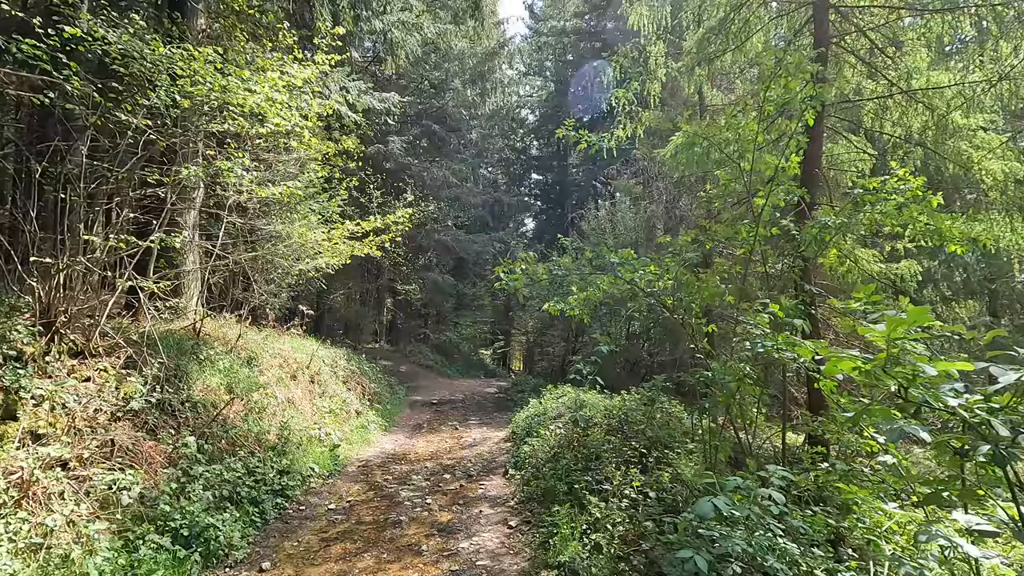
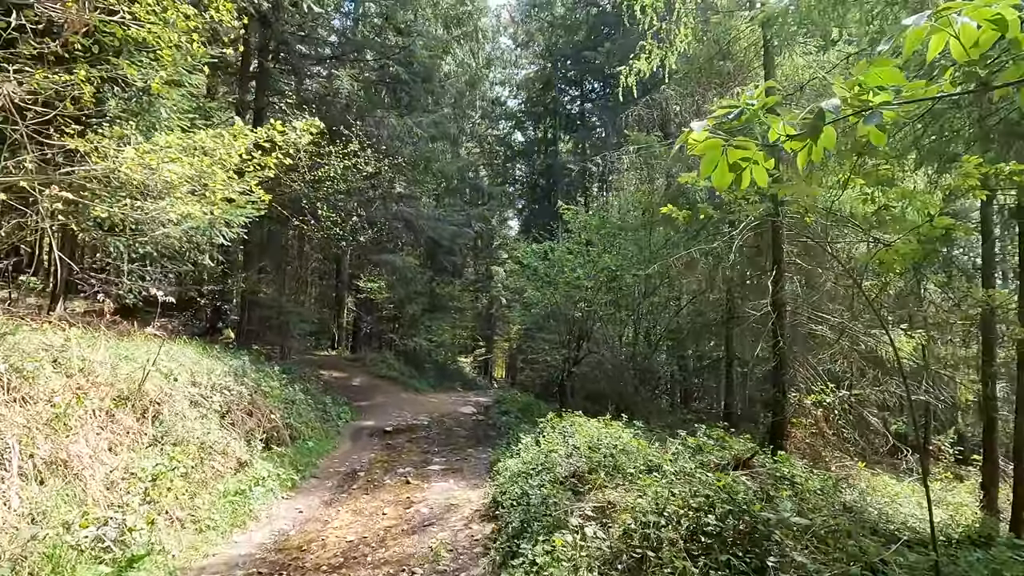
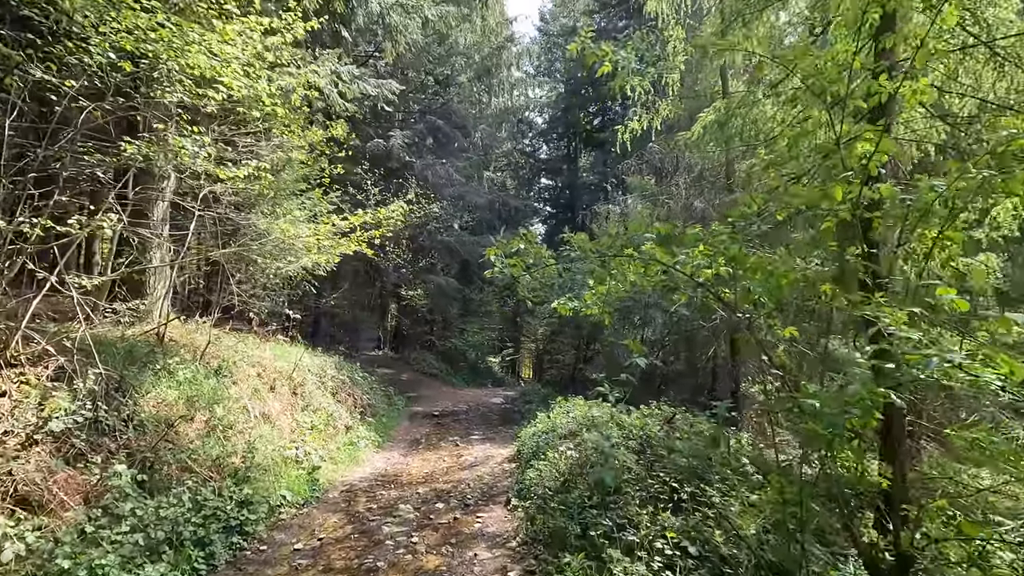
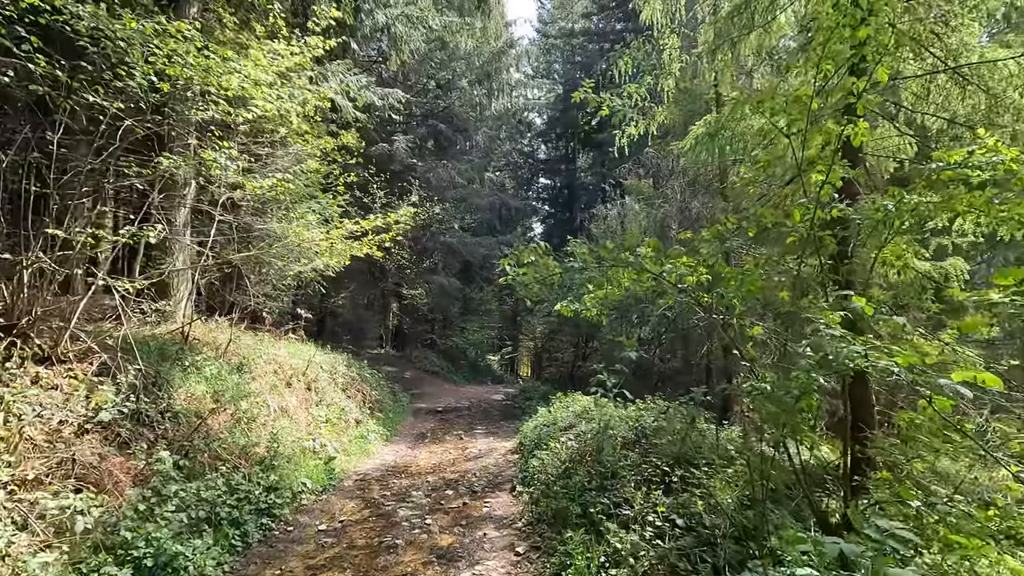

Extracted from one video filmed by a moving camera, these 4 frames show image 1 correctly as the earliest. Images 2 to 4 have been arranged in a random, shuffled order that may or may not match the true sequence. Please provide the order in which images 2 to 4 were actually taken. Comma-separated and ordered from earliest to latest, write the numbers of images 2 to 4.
4, 3, 2
